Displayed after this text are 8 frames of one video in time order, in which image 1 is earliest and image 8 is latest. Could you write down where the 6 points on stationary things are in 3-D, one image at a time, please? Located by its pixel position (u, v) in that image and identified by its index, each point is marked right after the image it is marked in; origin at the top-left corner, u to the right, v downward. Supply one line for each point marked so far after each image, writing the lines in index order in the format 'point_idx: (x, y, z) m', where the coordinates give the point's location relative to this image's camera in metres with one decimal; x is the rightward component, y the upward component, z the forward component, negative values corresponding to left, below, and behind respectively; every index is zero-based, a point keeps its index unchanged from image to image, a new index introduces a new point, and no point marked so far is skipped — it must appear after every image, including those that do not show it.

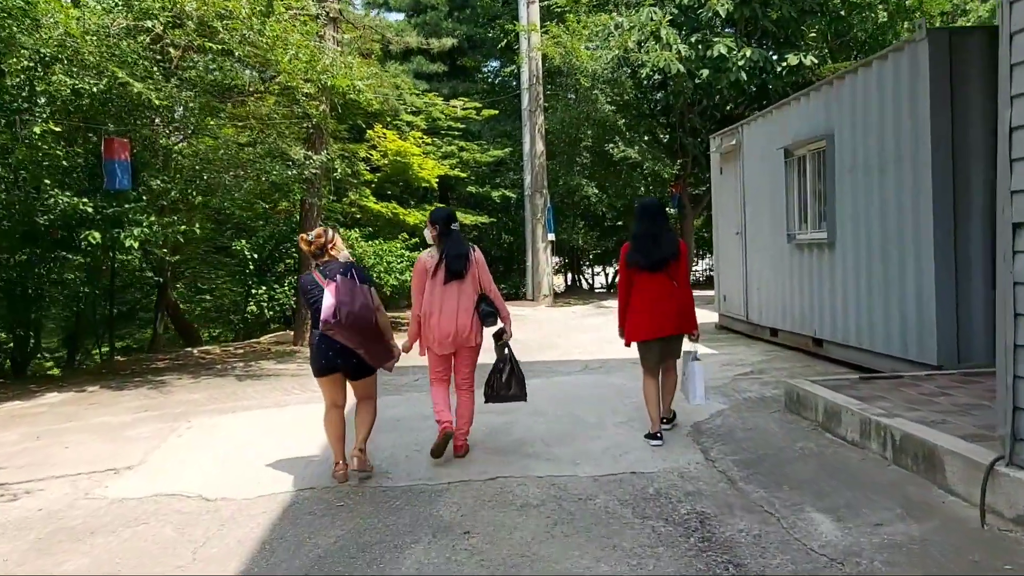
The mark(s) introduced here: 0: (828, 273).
0: (+3.2, +0.2, +8.5) m
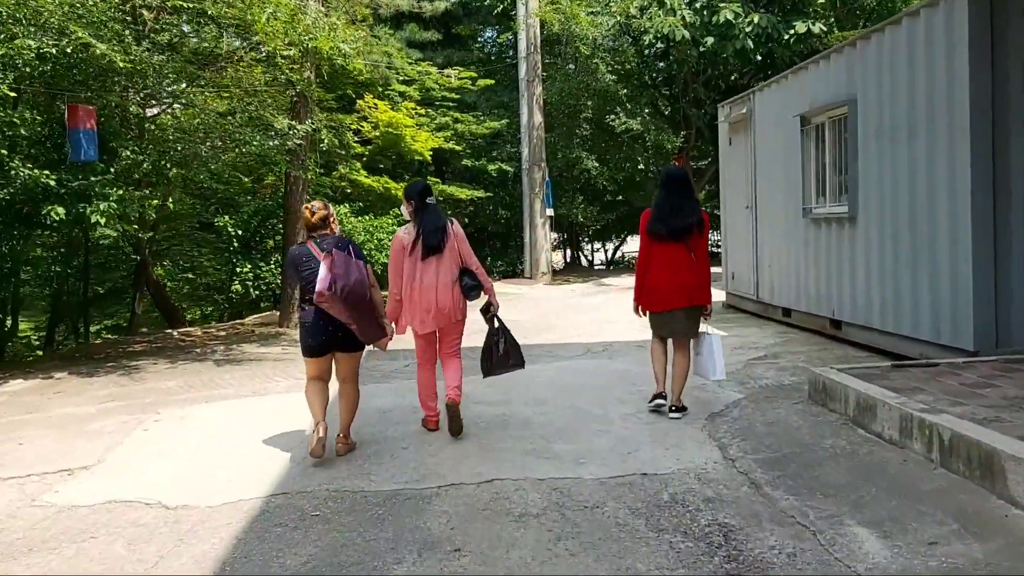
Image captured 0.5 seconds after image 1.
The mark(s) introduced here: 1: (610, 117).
0: (+3.1, +0.4, +7.9) m
1: (+2.1, +3.6, +17.8) m
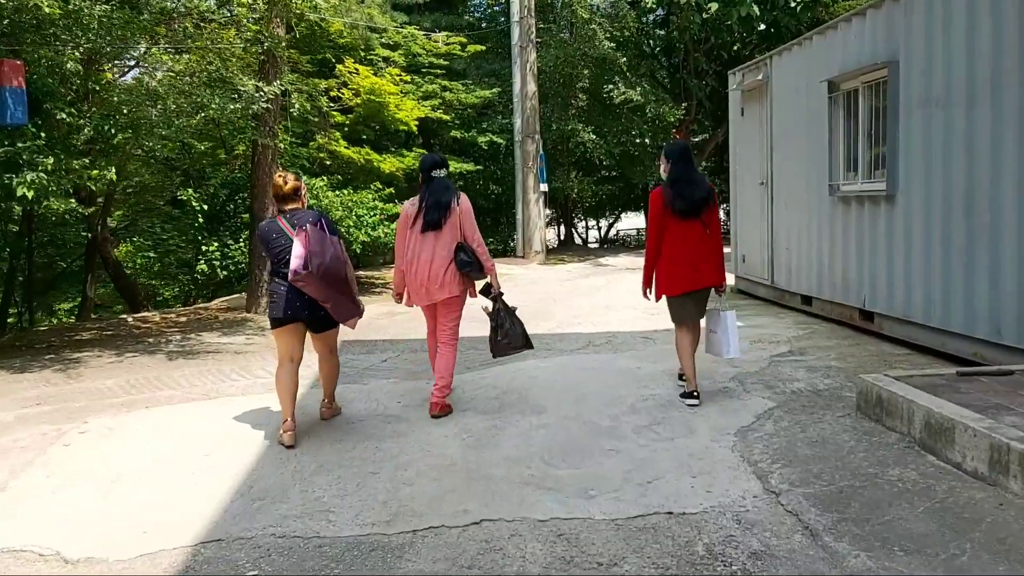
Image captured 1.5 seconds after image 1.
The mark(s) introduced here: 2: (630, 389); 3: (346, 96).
0: (+3.1, +0.5, +7.0) m
1: (+1.9, +4.0, +16.8) m
2: (+0.8, -0.7, +5.9) m
3: (-2.7, +3.1, +13.7) m
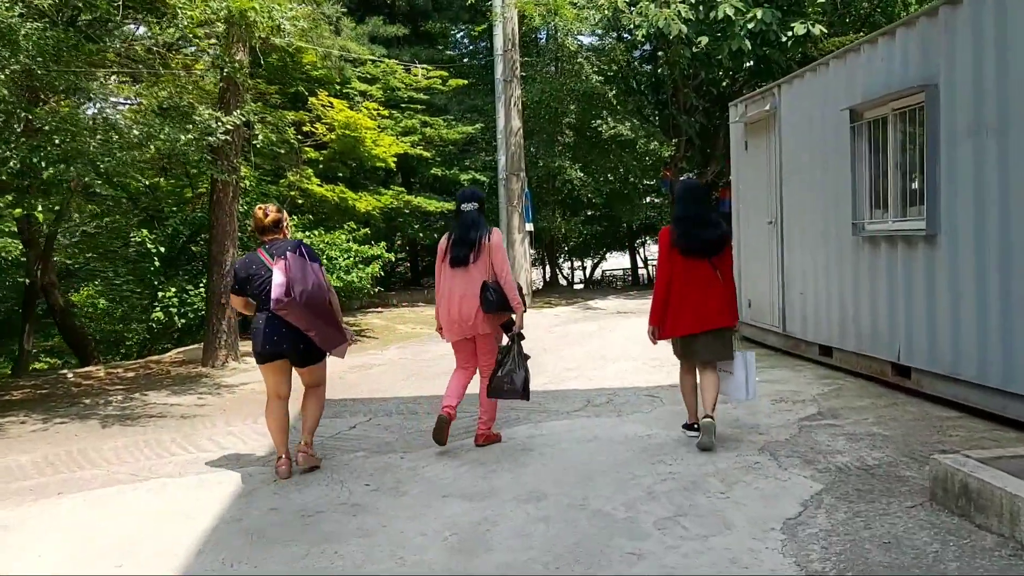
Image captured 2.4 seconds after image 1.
0: (+3.0, +0.1, +6.2) m
1: (+1.6, +3.2, +16.1) m
2: (+0.8, -1.0, +5.0) m
3: (-2.9, +2.4, +12.9) m
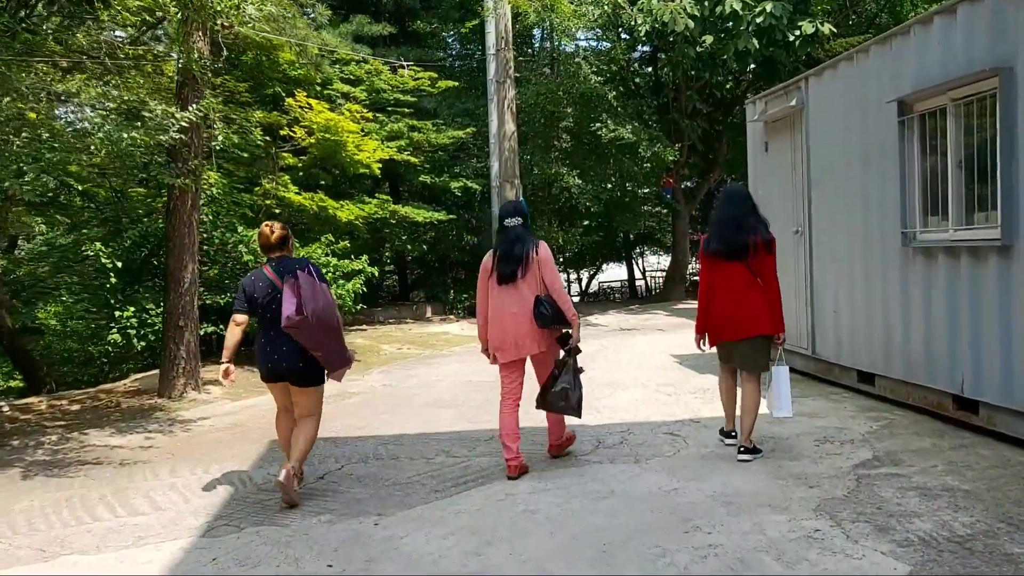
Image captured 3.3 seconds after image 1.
0: (+3.0, 0.0, +5.2) m
1: (+1.5, +2.9, +15.2) m
2: (+0.8, -1.2, +4.0) m
3: (-3.0, +2.2, +11.9) m
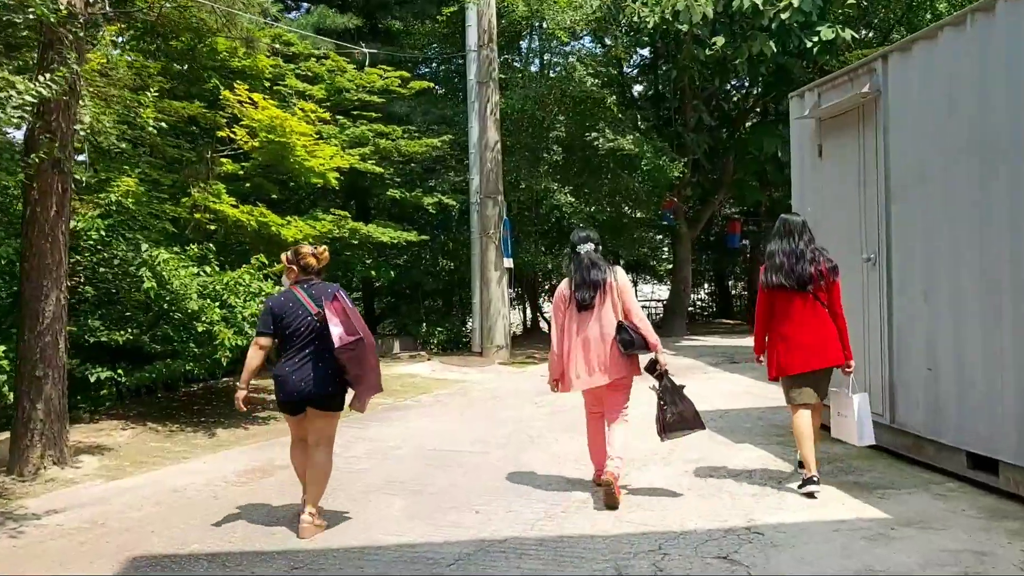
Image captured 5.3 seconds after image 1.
0: (+2.9, -0.3, +3.3) m
1: (+1.2, +2.4, +13.3) m
2: (+0.7, -1.3, +2.0) m
3: (-3.2, +1.8, +10.0) m
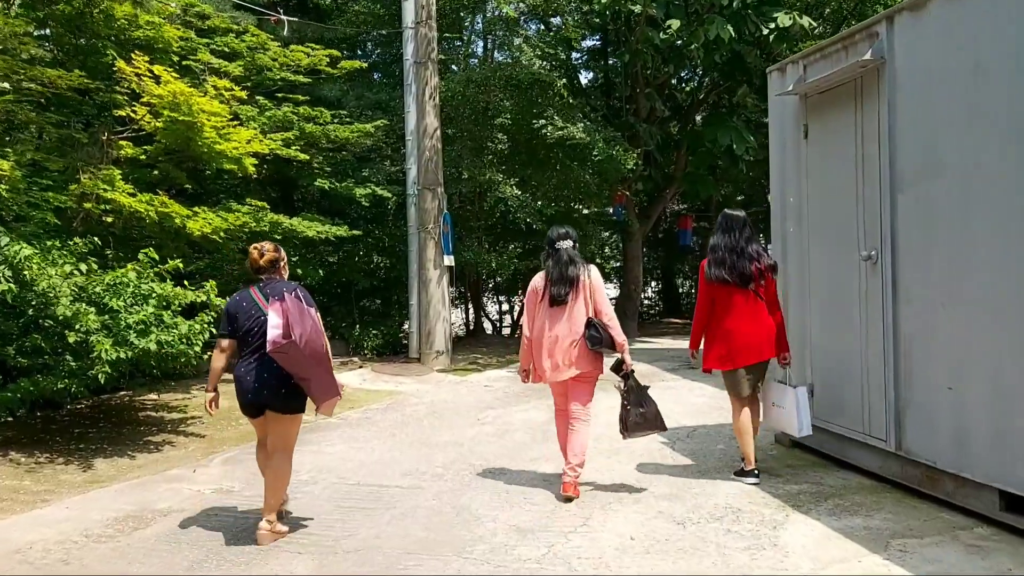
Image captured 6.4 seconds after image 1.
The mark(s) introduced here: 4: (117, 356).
0: (+2.7, -0.3, +2.5) m
1: (+0.4, +2.4, +12.3) m
2: (+0.6, -1.4, +1.0) m
3: (-3.9, +1.8, +8.7) m
4: (-2.9, -0.5, +6.2) m
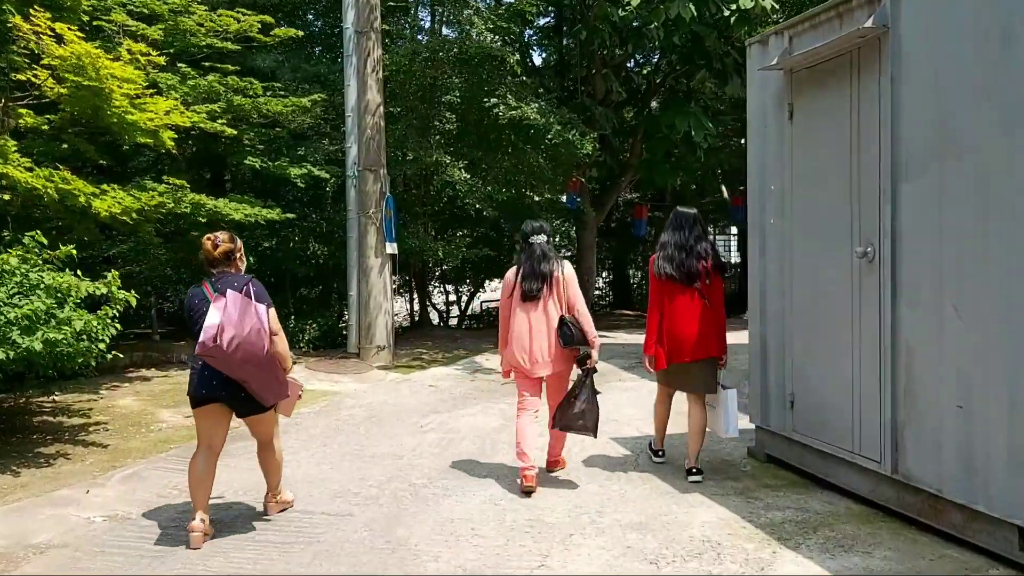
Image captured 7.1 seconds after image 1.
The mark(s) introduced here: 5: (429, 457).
0: (+2.6, -0.4, +1.9) m
1: (-0.3, +2.5, +11.6) m
2: (+0.6, -1.4, +0.3) m
3: (-4.3, +1.9, +7.7) m
4: (-3.2, -0.4, +5.3) m
5: (-0.6, -1.2, +5.9) m
